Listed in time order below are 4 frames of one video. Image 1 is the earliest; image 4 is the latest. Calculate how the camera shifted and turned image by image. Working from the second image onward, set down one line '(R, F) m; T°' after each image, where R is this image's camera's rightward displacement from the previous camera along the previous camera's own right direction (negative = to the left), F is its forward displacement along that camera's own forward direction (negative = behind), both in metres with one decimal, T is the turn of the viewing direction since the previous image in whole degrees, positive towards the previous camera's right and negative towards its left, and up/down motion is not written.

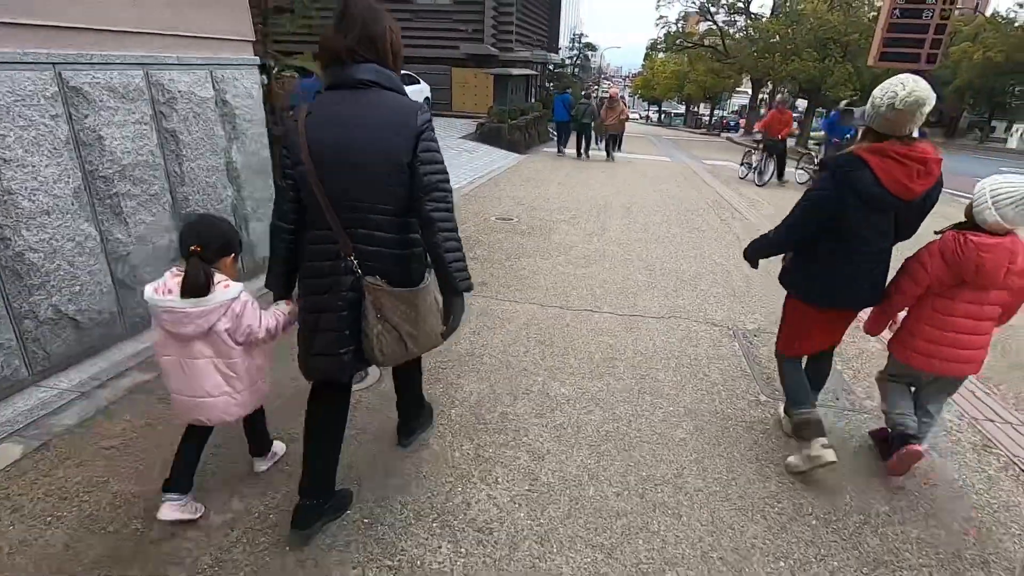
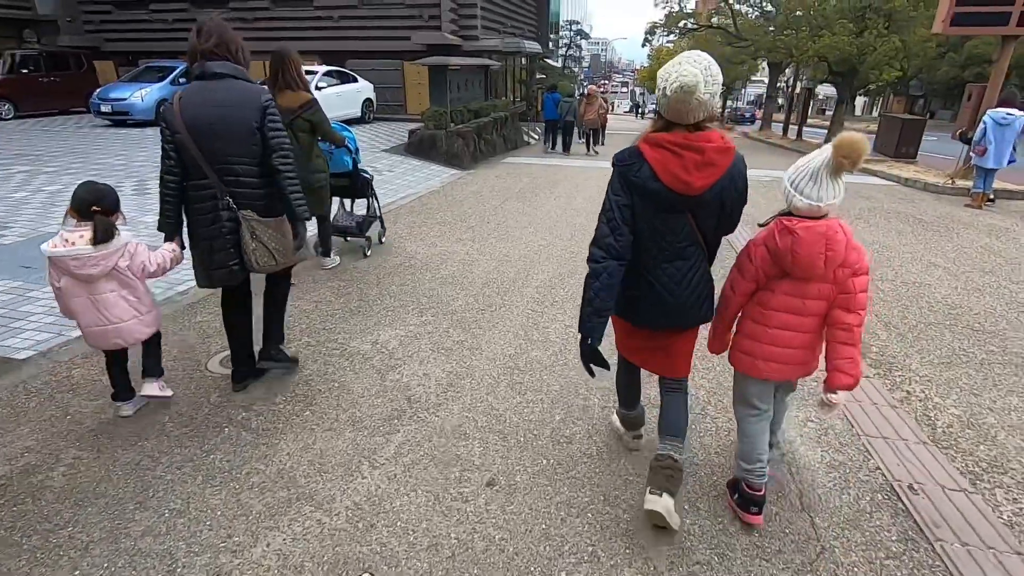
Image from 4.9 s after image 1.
(+1.7, +4.0) m; -2°
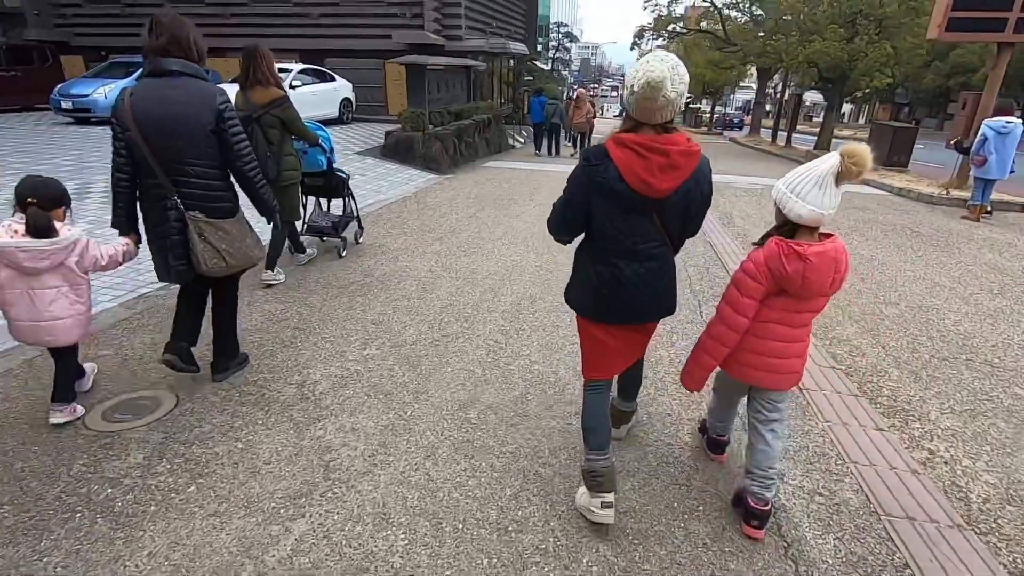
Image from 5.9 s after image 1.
(+0.2, +0.6) m; +1°
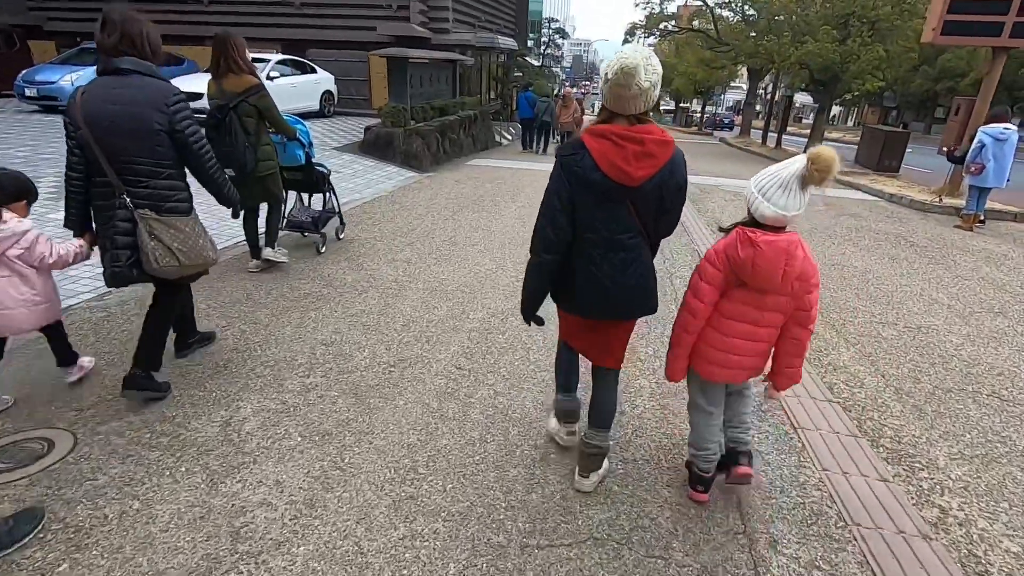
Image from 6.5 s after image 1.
(+0.2, +0.4) m; +1°
